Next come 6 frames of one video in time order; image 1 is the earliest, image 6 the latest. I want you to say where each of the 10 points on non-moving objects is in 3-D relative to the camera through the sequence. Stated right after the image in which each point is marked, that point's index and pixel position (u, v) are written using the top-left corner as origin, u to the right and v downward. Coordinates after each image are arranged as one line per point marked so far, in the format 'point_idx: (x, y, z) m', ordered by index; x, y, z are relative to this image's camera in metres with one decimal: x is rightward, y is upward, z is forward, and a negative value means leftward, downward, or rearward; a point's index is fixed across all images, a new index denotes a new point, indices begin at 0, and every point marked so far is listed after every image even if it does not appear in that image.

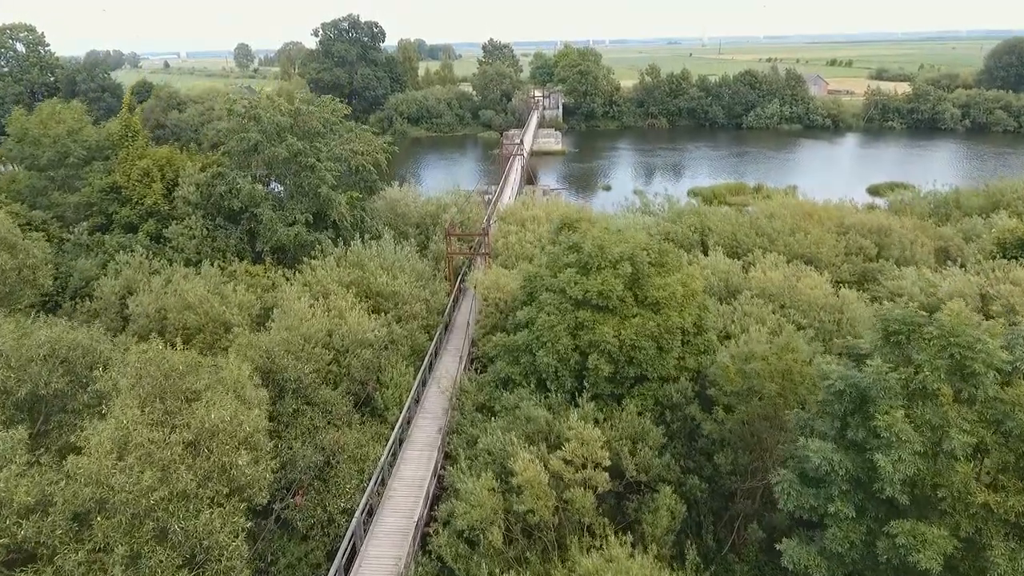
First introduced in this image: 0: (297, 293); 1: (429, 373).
0: (-6.9, -0.2, +20.0) m
1: (-2.6, -2.7, +19.8) m
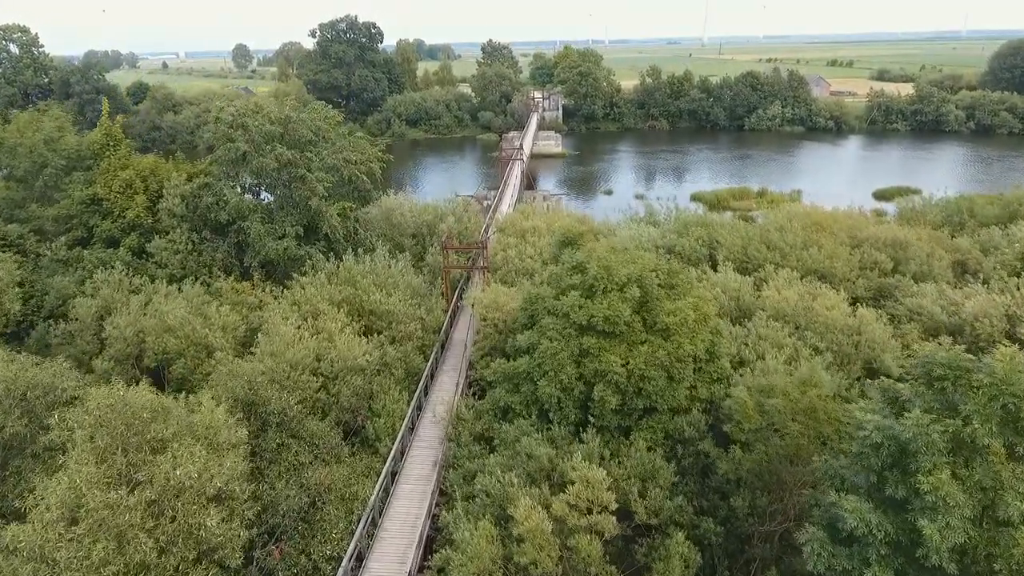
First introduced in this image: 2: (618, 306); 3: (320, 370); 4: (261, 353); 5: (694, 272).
0: (-6.9, -0.8, +19.0) m
1: (-2.6, -3.3, +18.8) m
2: (+2.5, -0.5, +14.9) m
3: (-5.2, -2.2, +16.8) m
4: (-6.7, -1.7, +16.6) m
5: (+5.6, +0.5, +19.3) m
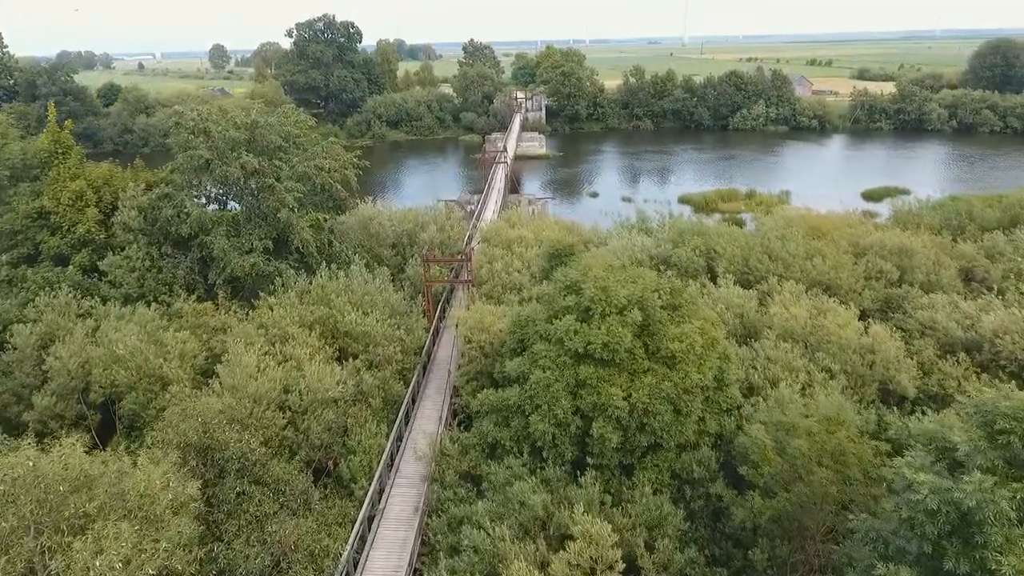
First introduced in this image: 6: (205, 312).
0: (-7.2, -1.4, +17.3) m
1: (-2.9, -3.9, +17.2) m
2: (+2.3, -1.0, +13.4) m
3: (-5.5, -2.8, +15.1) m
4: (-7.0, -2.4, +14.9) m
5: (+5.2, 0.0, +17.9) m
6: (-9.4, -0.8, +19.0) m
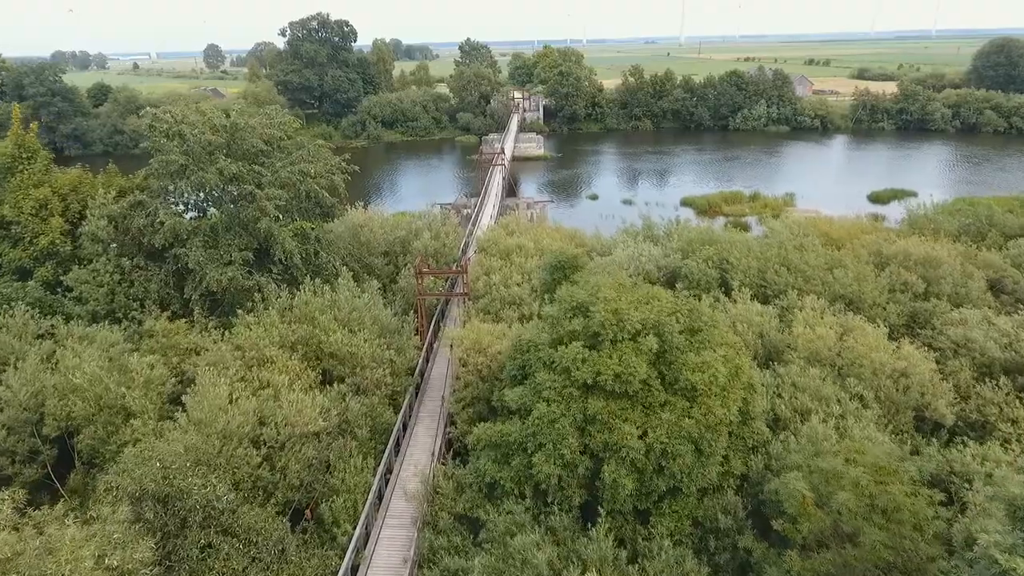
0: (-7.2, -1.9, +15.7) m
1: (-2.9, -4.3, +15.7) m
2: (+2.3, -1.4, +11.9) m
3: (-5.5, -3.3, +13.6) m
4: (-7.0, -2.8, +13.4) m
5: (+5.2, -0.4, +16.4) m
6: (-9.4, -1.2, +17.5) m
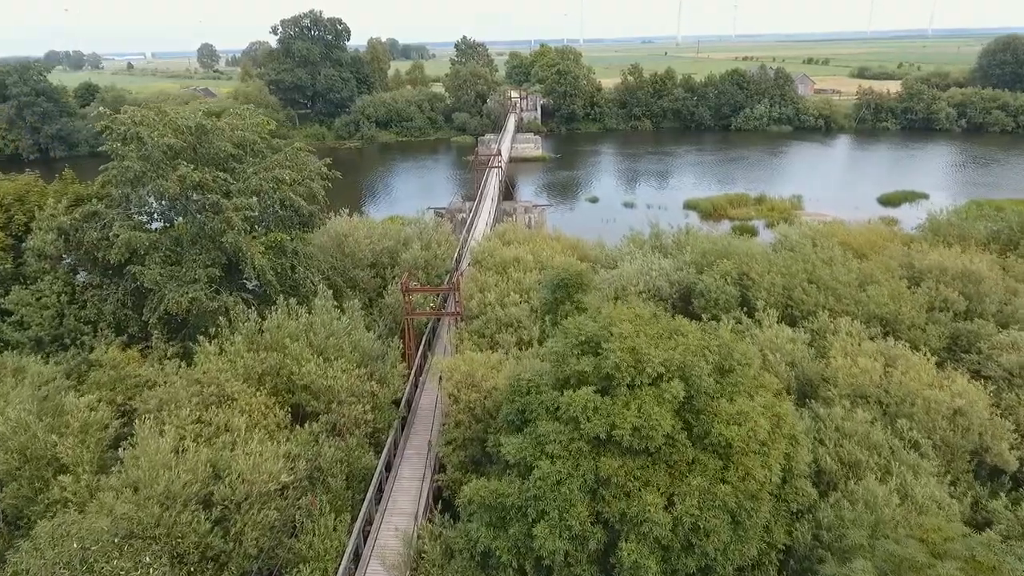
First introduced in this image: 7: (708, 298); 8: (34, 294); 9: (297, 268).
0: (-7.3, -2.5, +13.7) m
1: (-3.0, -4.9, +13.6) m
2: (+2.3, -2.0, +9.9) m
3: (-5.5, -3.9, +11.5) m
4: (-7.0, -3.4, +11.3) m
5: (+5.1, -1.0, +14.4) m
6: (-9.4, -1.8, +15.4) m
7: (+5.7, -0.3, +18.0) m
8: (-12.8, -0.2, +16.7) m
9: (-6.8, +0.6, +19.6) m
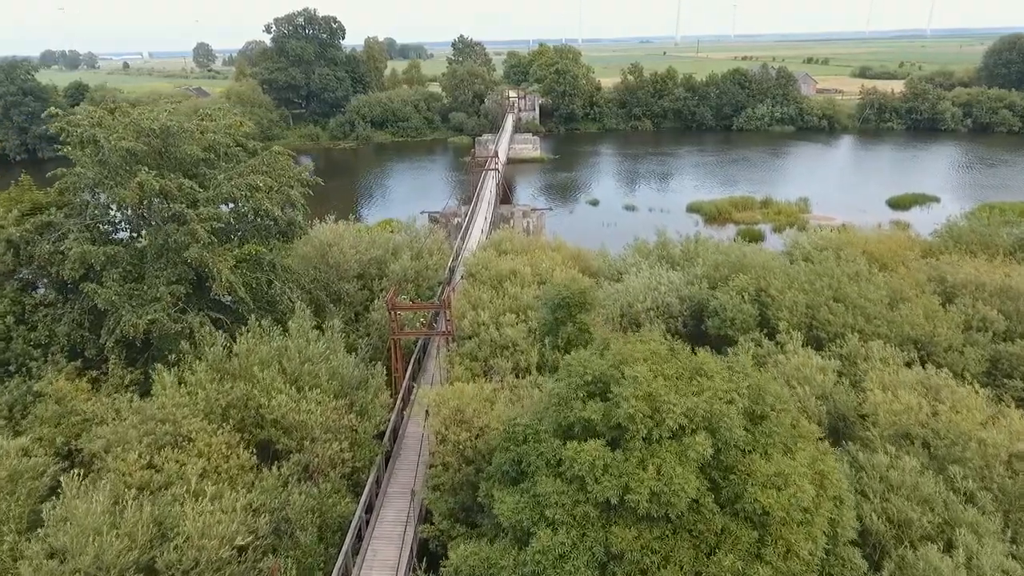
0: (-7.4, -3.0, +12.0) m
1: (-3.1, -5.4, +12.0) m
2: (+2.2, -2.5, +8.2) m
3: (-5.6, -4.4, +9.9) m
4: (-7.1, -3.9, +9.6) m
5: (+5.1, -1.5, +12.7) m
6: (-9.5, -2.3, +13.7) m
7: (+5.6, -0.8, +16.4) m
8: (-12.9, -0.7, +15.0) m
9: (-6.9, +0.1, +17.9) m
